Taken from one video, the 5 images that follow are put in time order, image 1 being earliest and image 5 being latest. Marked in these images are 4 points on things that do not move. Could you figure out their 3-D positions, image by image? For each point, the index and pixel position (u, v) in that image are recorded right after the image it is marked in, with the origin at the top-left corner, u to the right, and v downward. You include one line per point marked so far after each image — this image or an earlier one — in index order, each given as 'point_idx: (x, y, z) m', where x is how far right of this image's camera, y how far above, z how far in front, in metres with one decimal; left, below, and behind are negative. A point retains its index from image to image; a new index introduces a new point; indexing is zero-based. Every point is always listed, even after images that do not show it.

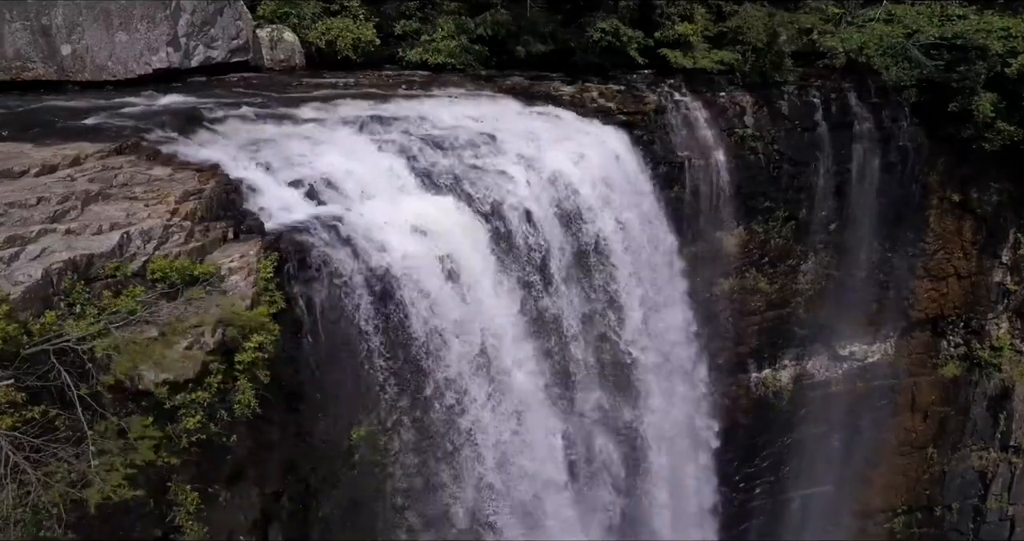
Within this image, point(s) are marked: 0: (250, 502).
0: (-1.9, -1.6, +5.9) m
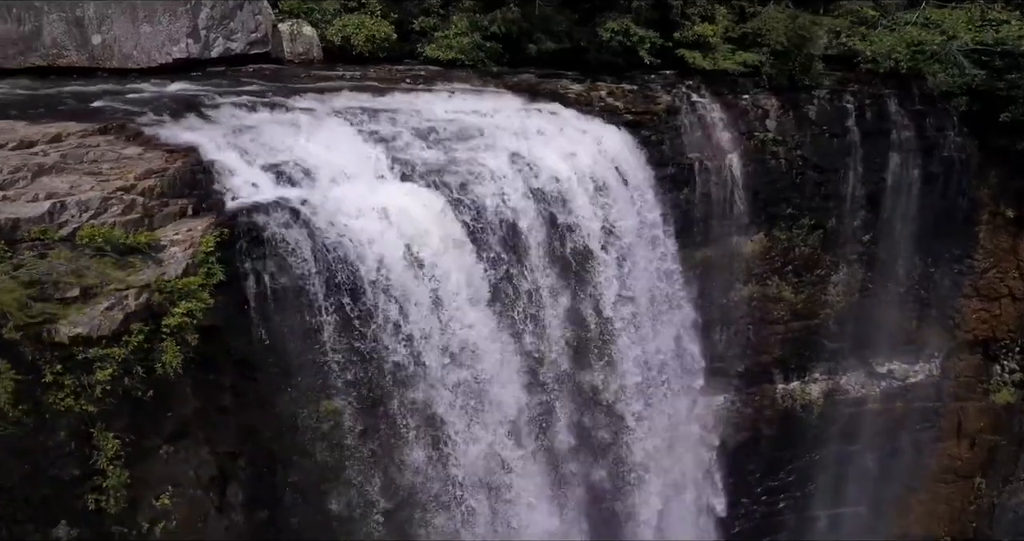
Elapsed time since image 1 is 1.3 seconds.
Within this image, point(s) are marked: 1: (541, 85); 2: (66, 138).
0: (-2.4, -1.4, +6.4) m
1: (+0.3, +2.2, +9.6) m
2: (-3.3, +1.0, +6.1) m
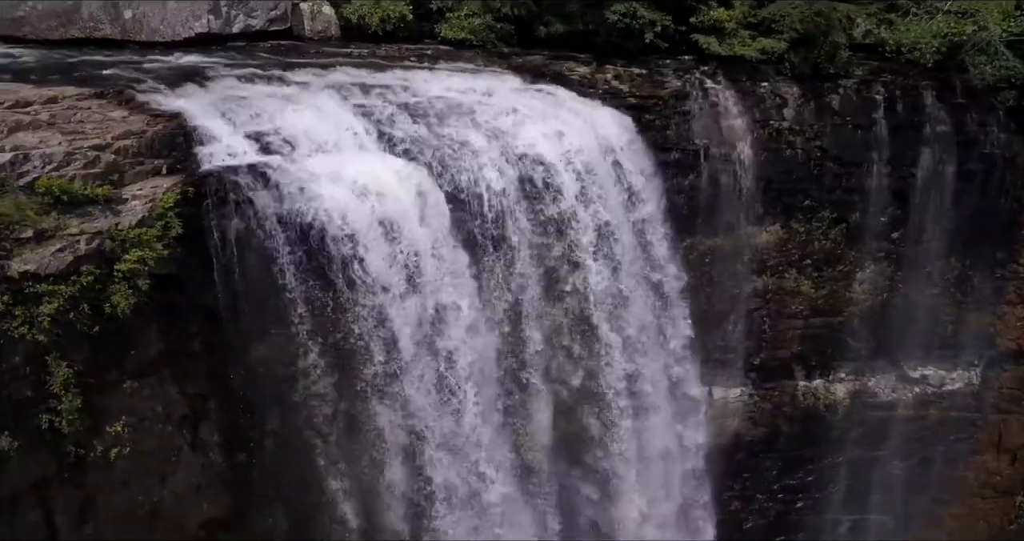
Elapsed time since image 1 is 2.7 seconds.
0: (-2.9, -1.1, +7.0) m
1: (+0.4, +2.4, +9.8) m
2: (-3.7, +1.4, +6.8) m
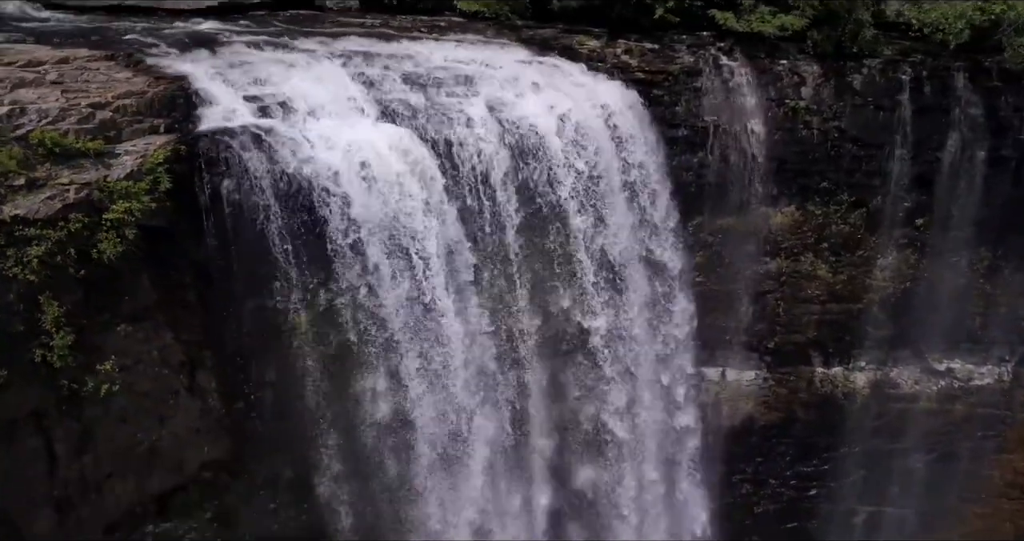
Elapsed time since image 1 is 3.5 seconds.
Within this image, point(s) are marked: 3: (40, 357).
0: (-3.2, -0.6, +7.5) m
1: (+0.5, +2.8, +9.9) m
2: (-3.9, +1.9, +7.3) m
3: (-3.7, -0.7, +6.5) m
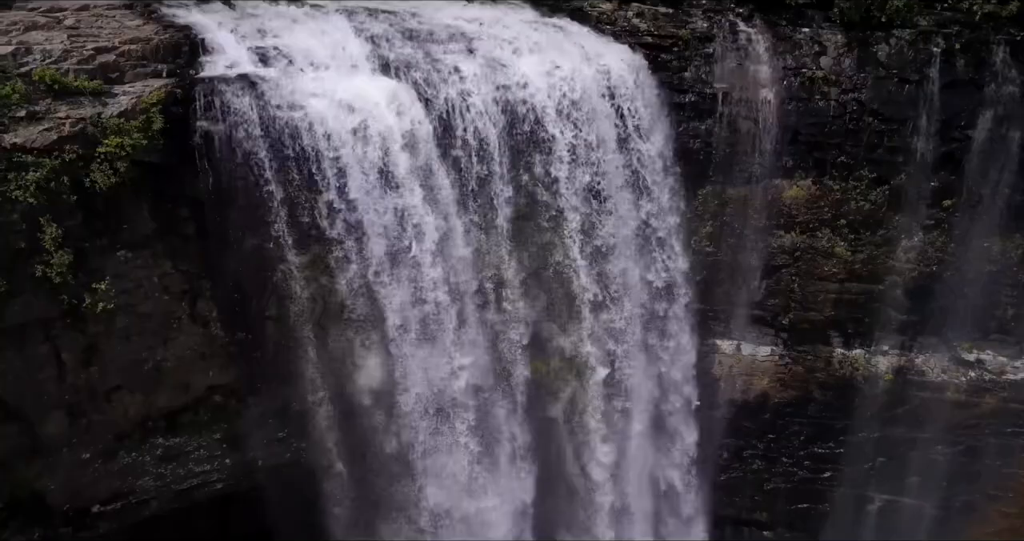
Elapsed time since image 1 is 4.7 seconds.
0: (-3.5, 0.0, +8.2) m
1: (+0.7, +3.2, +9.9) m
2: (-4.1, +2.5, +8.1) m
3: (-4.1, 0.0, +7.3) m
